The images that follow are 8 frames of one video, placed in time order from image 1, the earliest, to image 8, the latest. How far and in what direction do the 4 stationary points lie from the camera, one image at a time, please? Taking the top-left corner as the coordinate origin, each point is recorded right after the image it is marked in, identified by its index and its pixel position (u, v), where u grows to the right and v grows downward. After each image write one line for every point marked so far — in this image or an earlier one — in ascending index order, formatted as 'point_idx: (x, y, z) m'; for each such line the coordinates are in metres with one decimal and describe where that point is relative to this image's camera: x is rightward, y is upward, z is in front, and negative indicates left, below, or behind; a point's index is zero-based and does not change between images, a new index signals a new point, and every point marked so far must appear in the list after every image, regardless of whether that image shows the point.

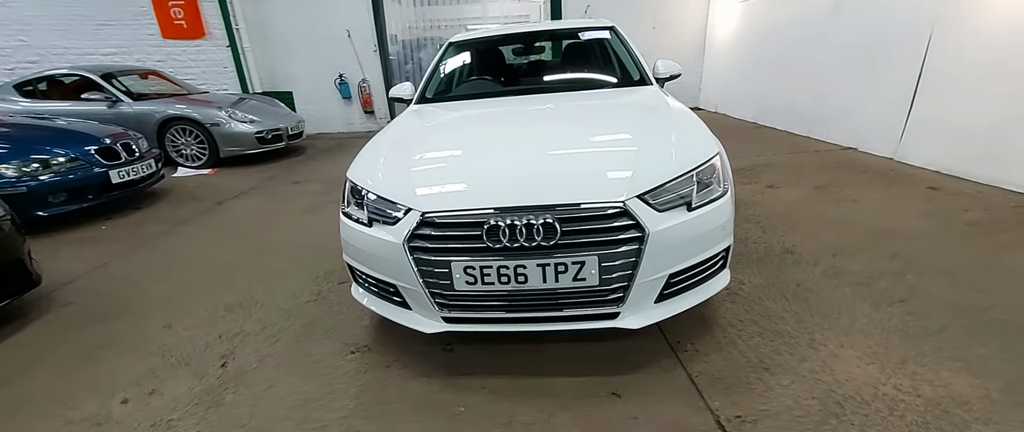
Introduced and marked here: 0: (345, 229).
0: (-0.6, 0.0, +1.5) m
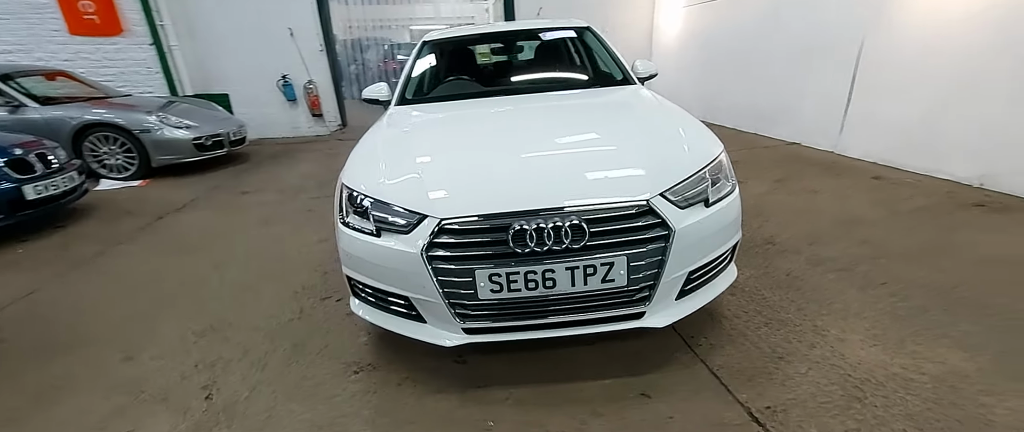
0: (-0.5, -0.1, +1.4) m
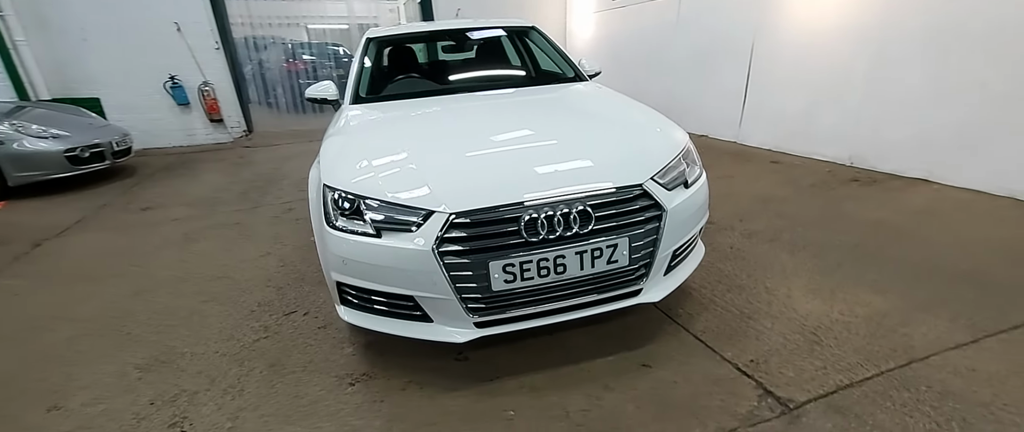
0: (-0.5, -0.1, +1.4) m
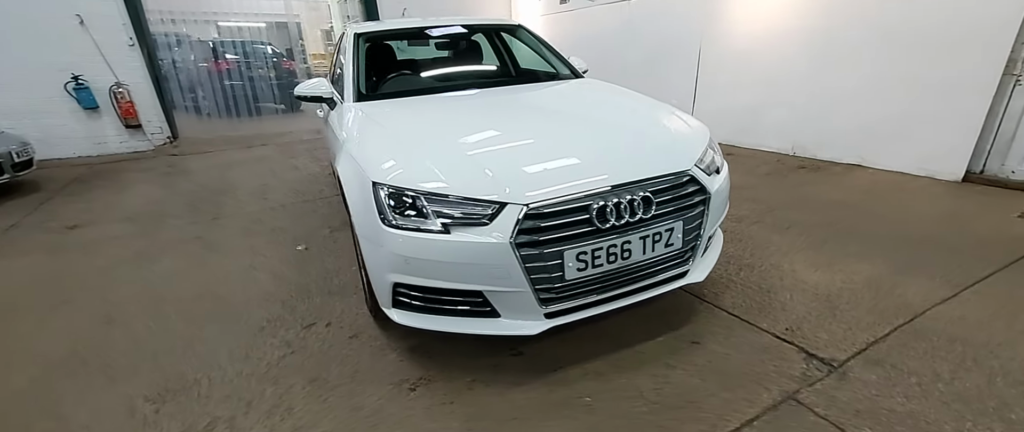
0: (-0.3, -0.1, +1.3) m
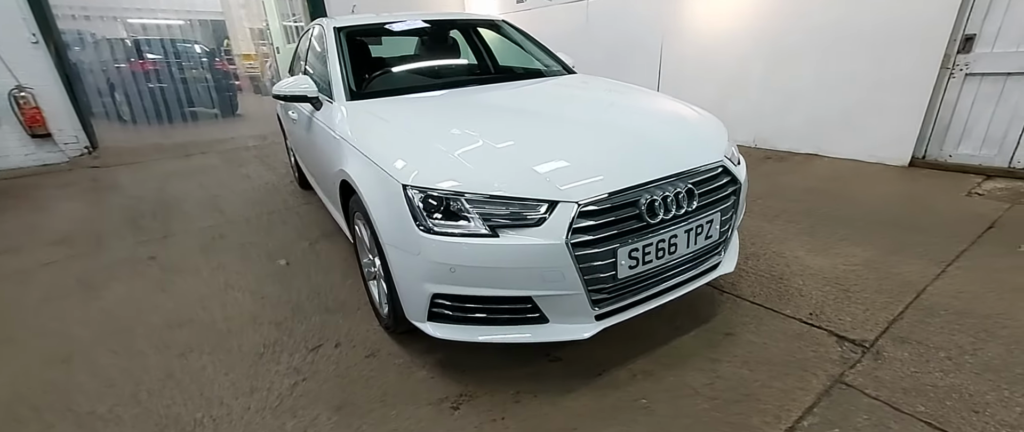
0: (-0.2, -0.1, +1.2) m
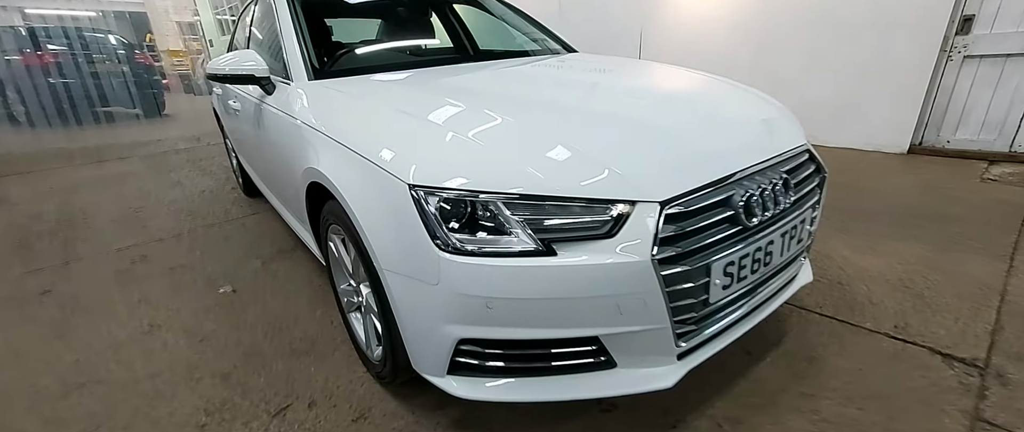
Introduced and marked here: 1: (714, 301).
0: (-0.1, -0.1, +0.8) m
1: (+0.4, -0.2, +0.9) m
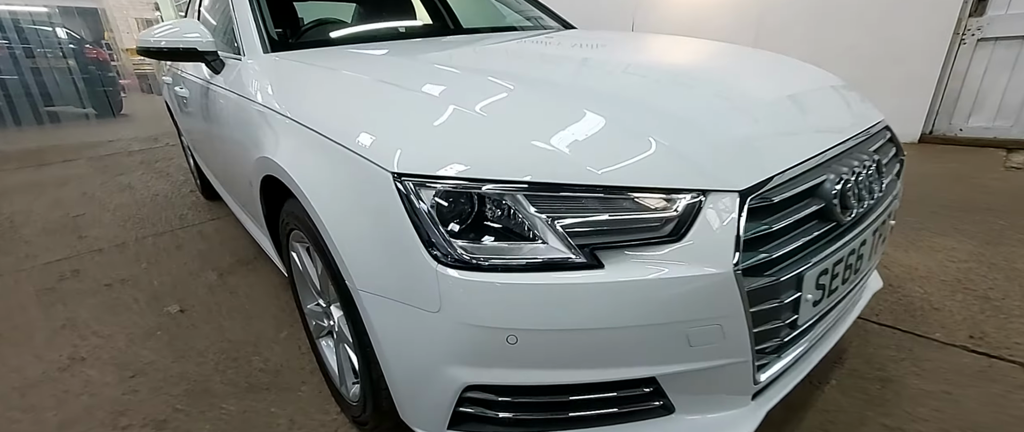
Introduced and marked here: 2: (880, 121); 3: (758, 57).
0: (0.0, -0.1, +0.6) m
1: (+0.5, -0.2, +0.7) m
2: (+0.8, +0.2, +0.9) m
3: (+0.6, +0.4, +1.2) m
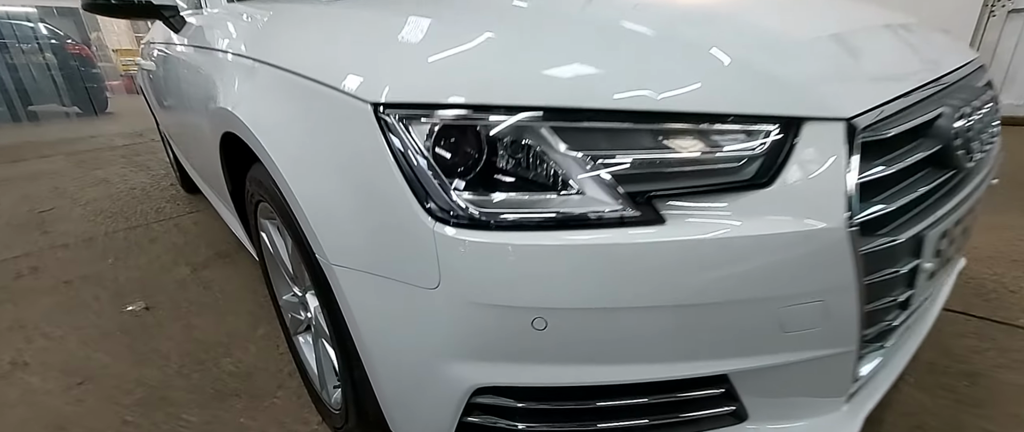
0: (0.0, 0.0, +0.4) m
1: (+0.5, -0.1, +0.5) m
2: (+0.8, +0.3, +0.8) m
3: (+0.7, +0.5, +1.0) m
